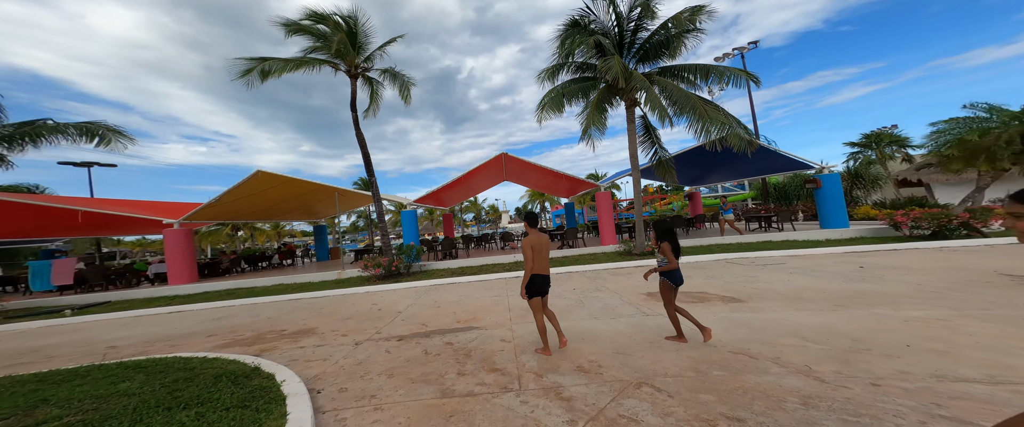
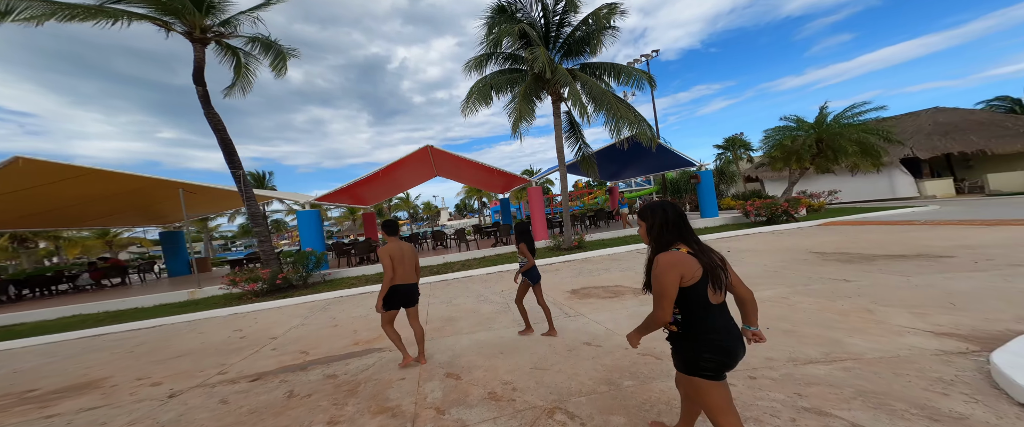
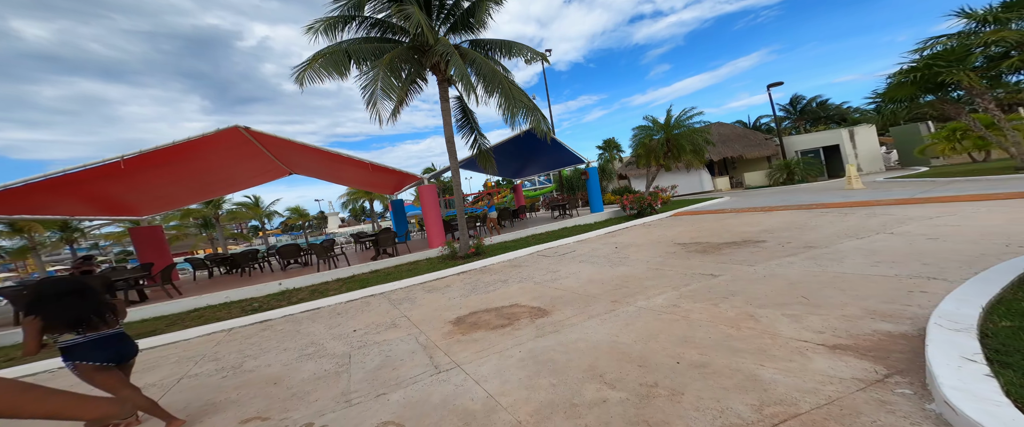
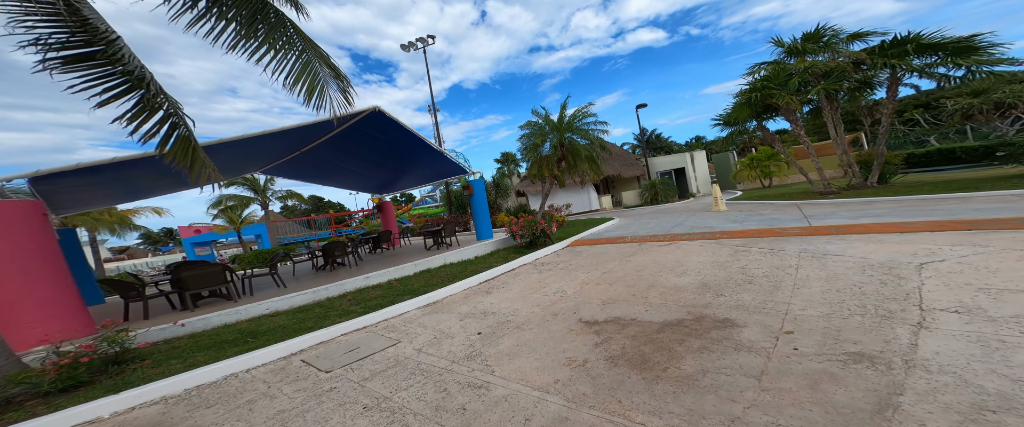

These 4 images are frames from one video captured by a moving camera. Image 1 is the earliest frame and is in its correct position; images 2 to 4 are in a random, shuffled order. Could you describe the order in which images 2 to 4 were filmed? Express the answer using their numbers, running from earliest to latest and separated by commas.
2, 3, 4
